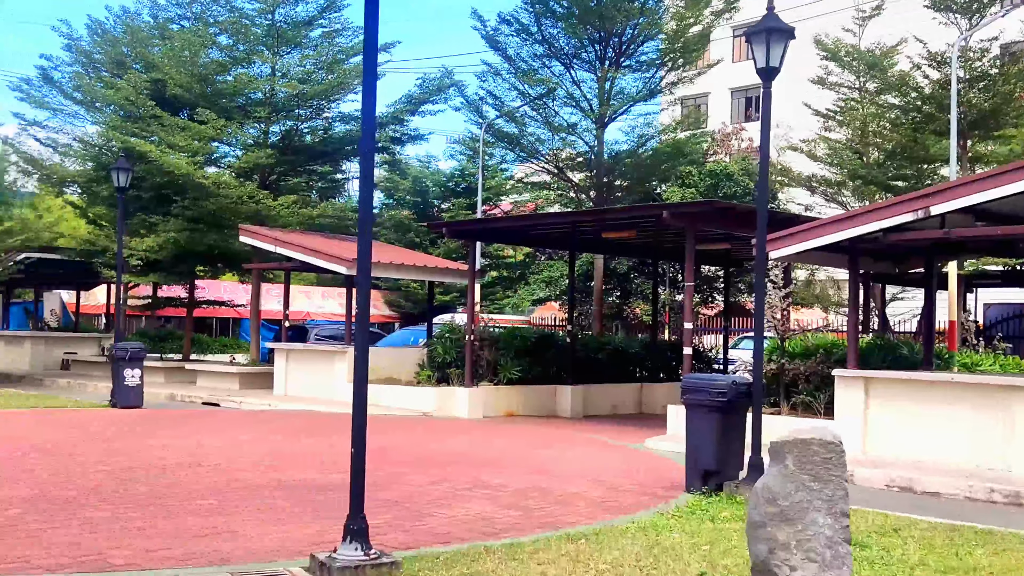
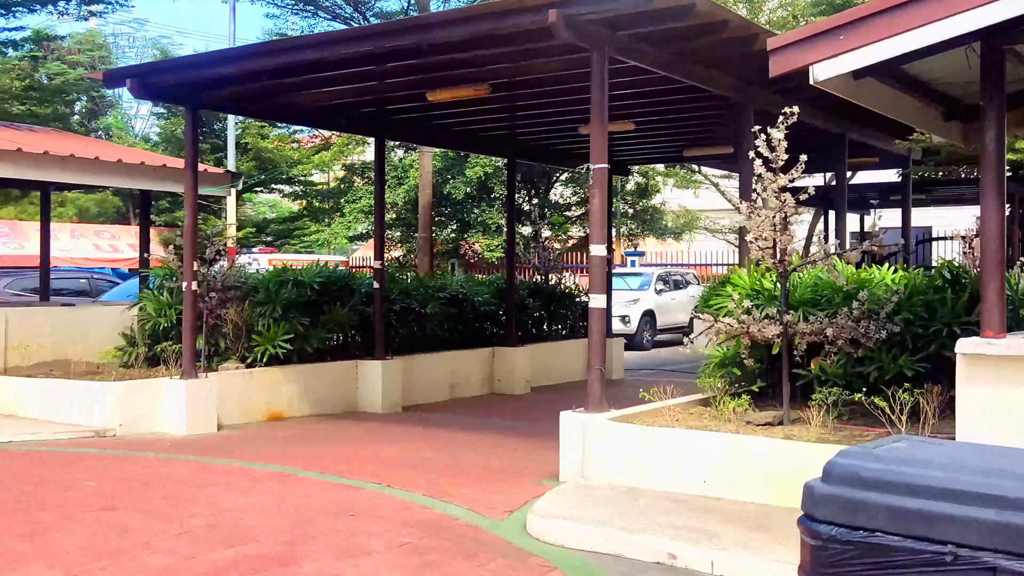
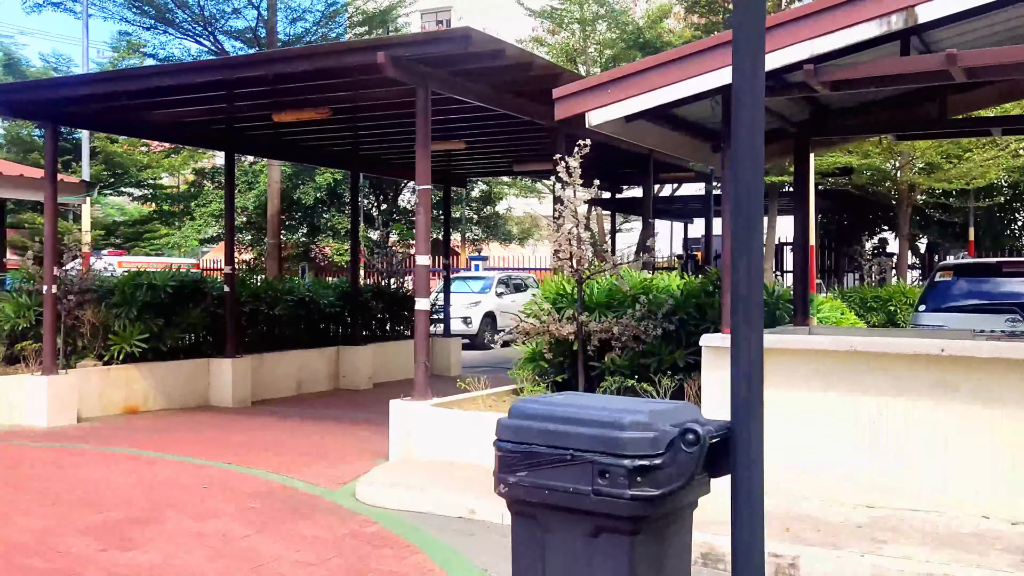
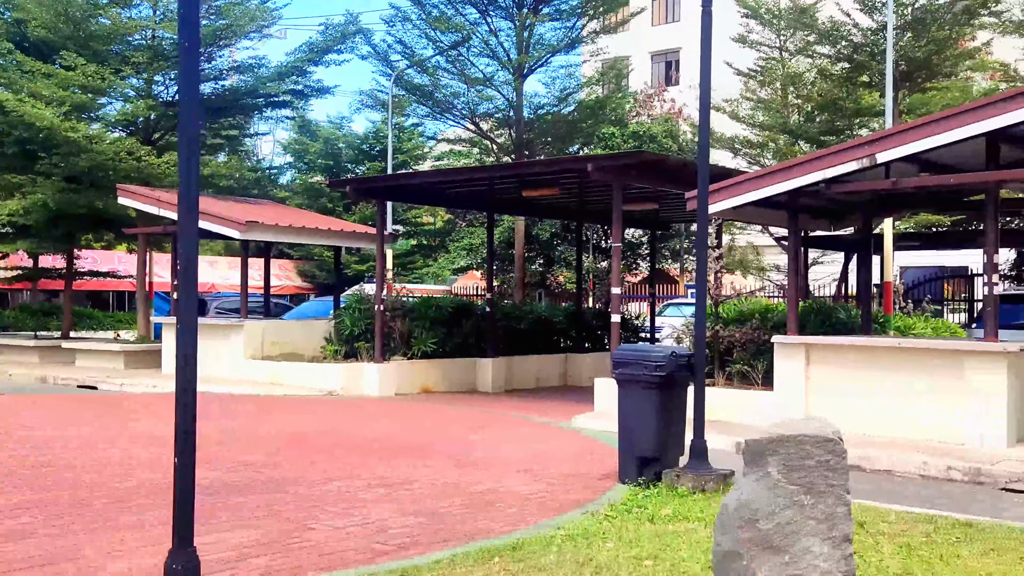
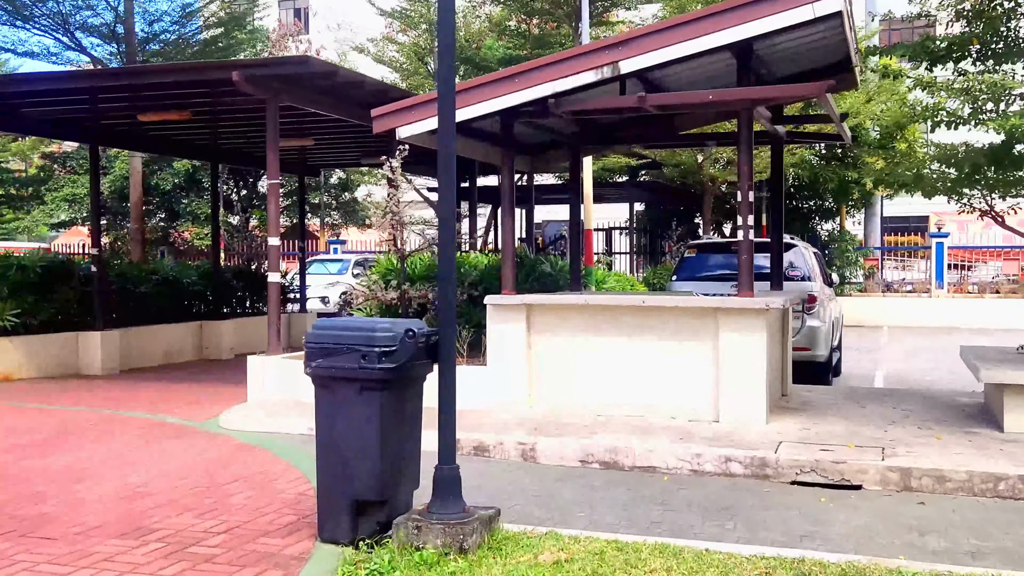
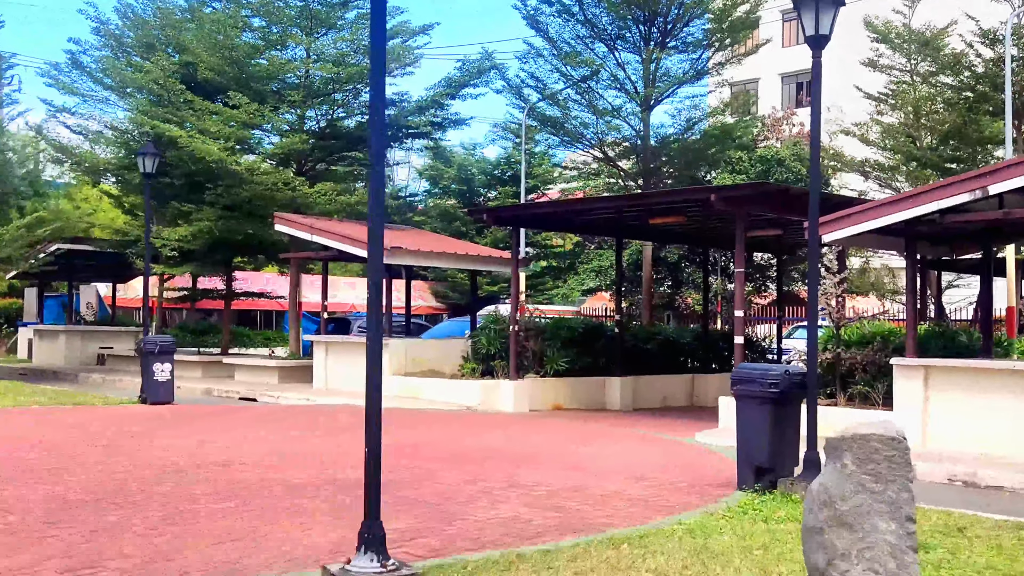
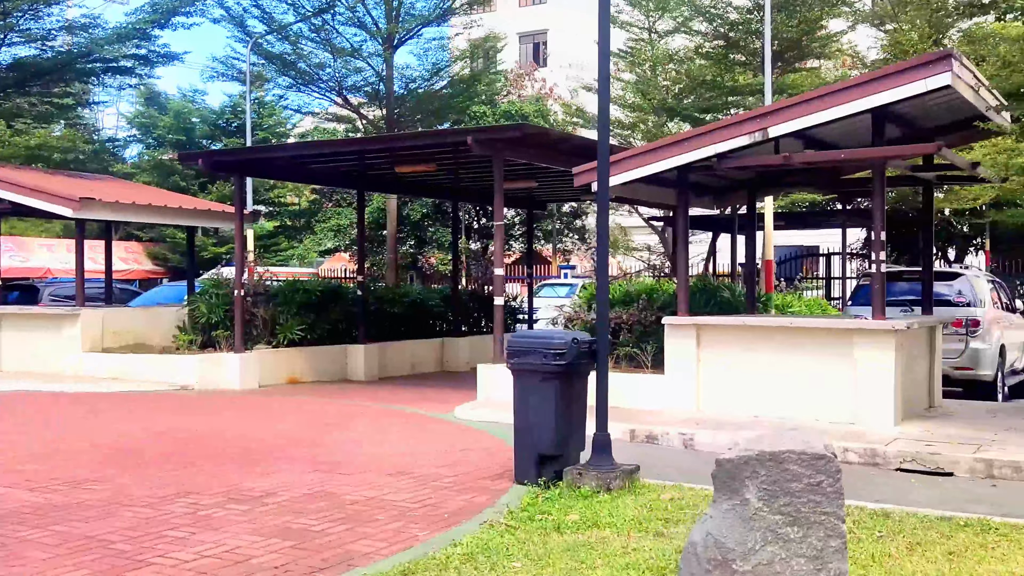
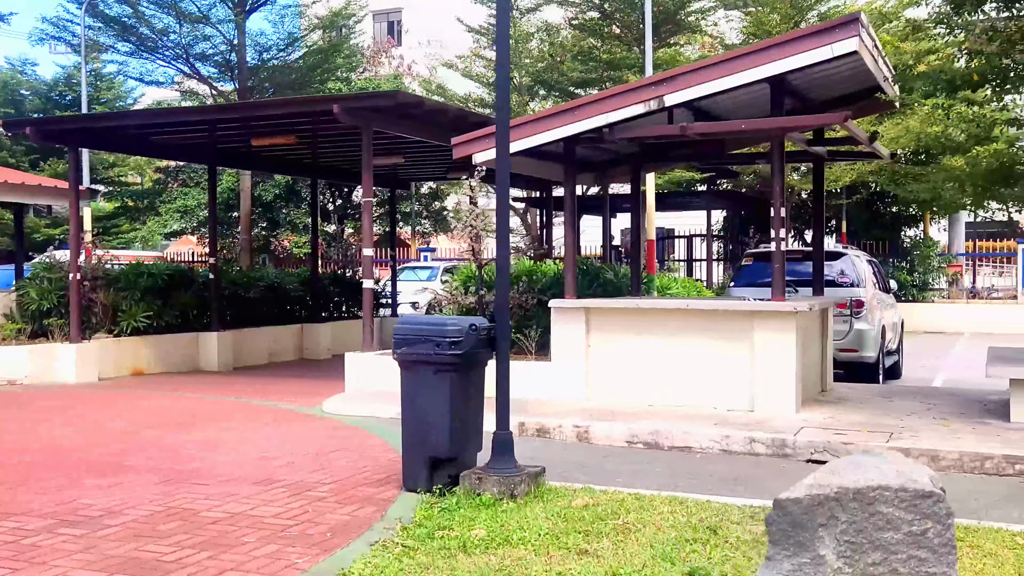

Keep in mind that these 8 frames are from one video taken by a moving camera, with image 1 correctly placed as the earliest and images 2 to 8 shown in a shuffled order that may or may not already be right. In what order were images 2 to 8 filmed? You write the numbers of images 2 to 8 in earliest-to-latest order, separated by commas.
6, 4, 7, 8, 5, 3, 2
